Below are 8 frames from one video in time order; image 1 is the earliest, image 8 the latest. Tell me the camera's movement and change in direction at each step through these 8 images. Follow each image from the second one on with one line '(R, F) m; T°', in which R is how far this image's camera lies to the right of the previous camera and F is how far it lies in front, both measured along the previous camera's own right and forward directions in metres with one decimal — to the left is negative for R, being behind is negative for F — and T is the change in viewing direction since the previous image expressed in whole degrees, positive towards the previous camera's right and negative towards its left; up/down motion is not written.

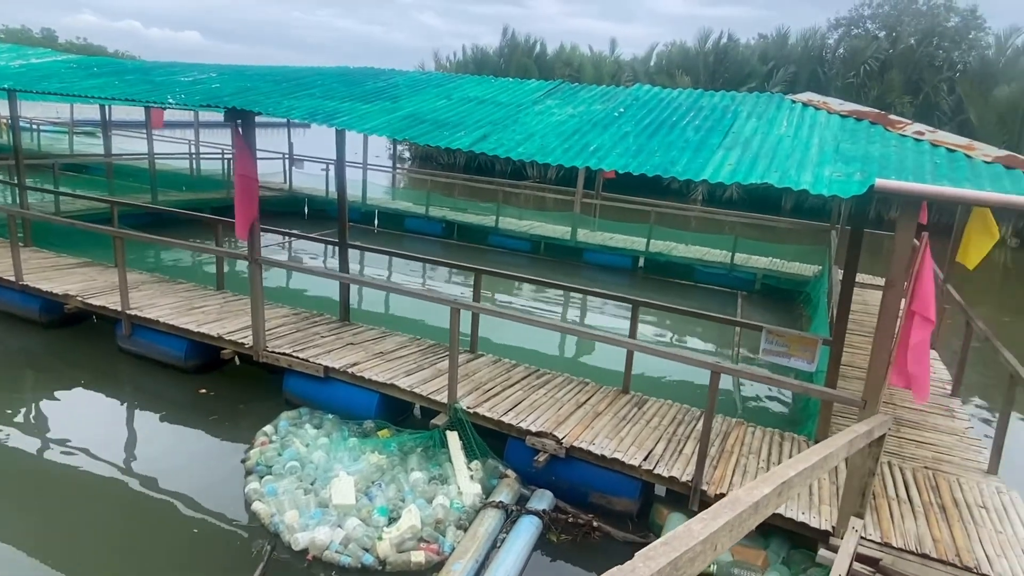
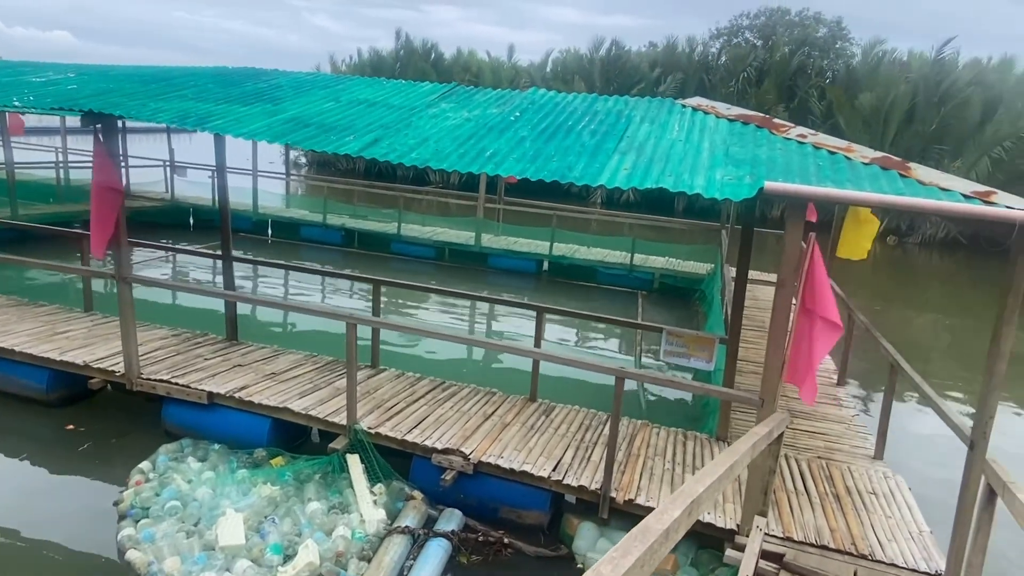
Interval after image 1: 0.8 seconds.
(+0.1, +0.2) m; +8°
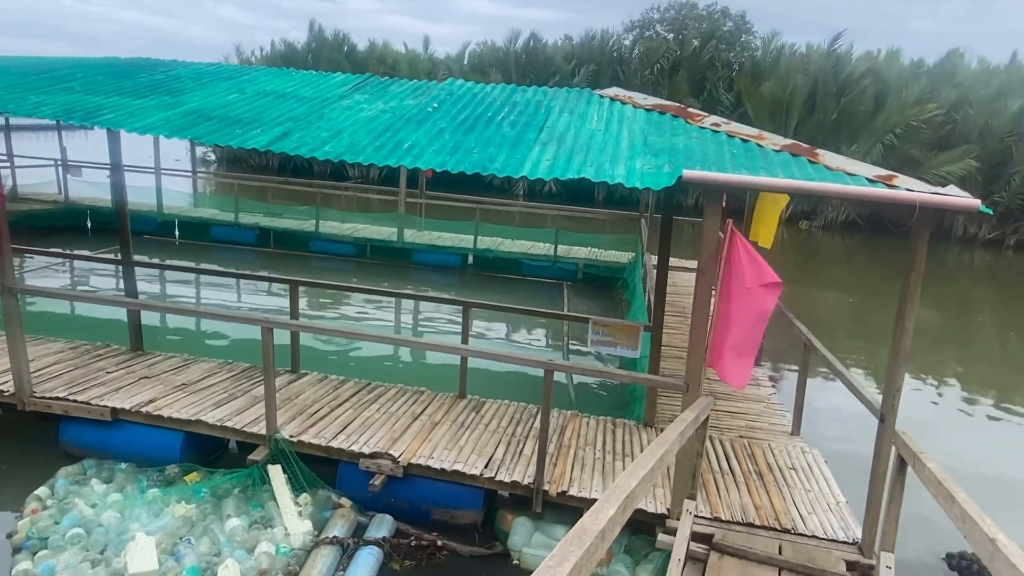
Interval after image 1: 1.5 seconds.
(0.0, +0.1) m; +6°
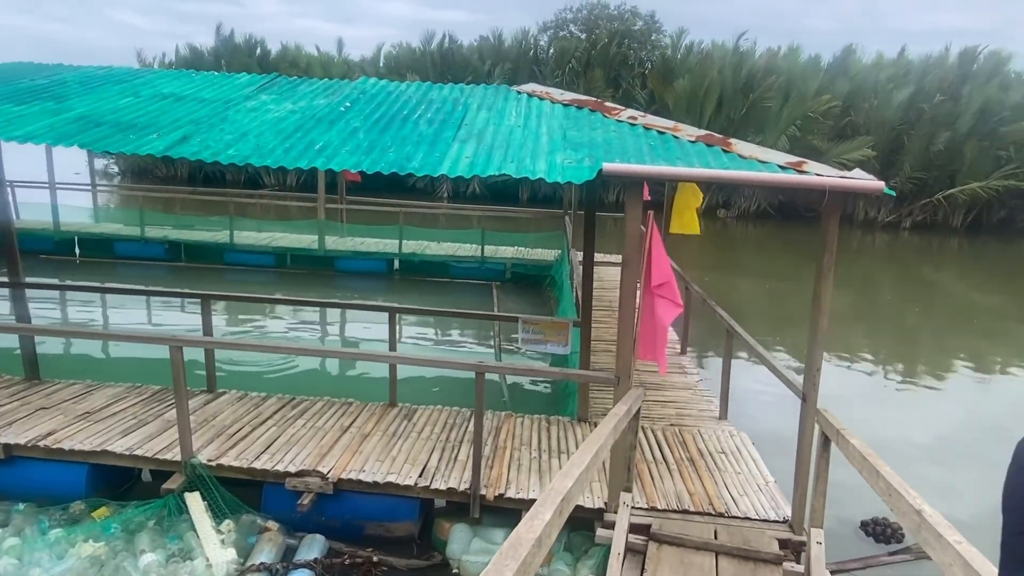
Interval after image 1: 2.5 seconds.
(0.0, +0.1) m; +6°
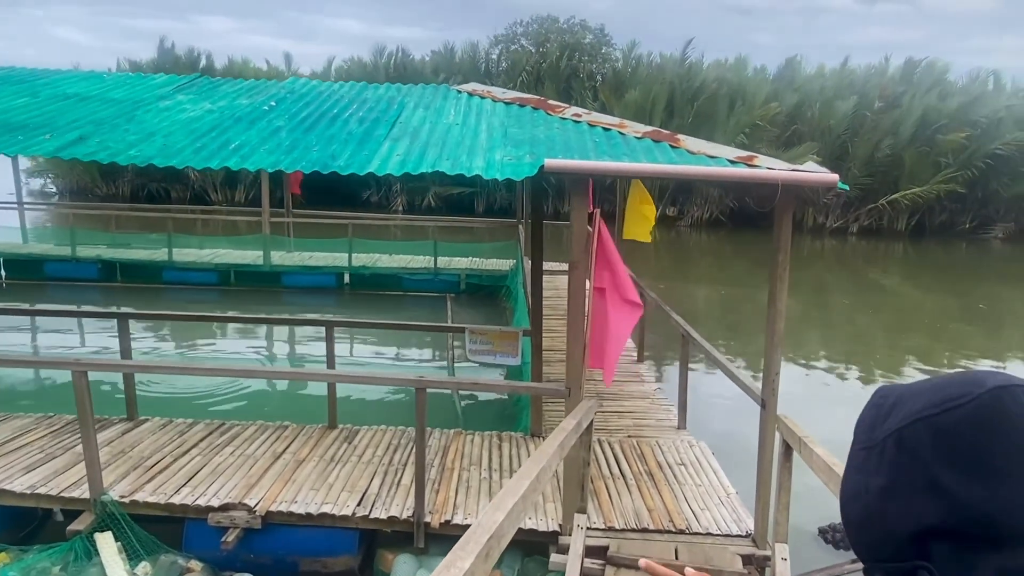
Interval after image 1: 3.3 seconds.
(+0.1, +0.3) m; +3°
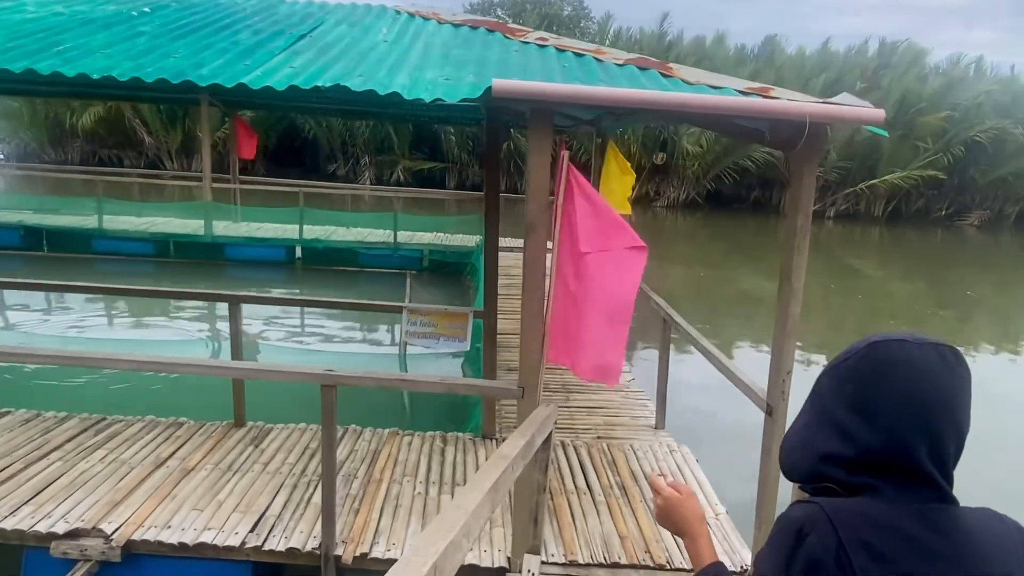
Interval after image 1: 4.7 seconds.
(+0.2, +0.8) m; +2°
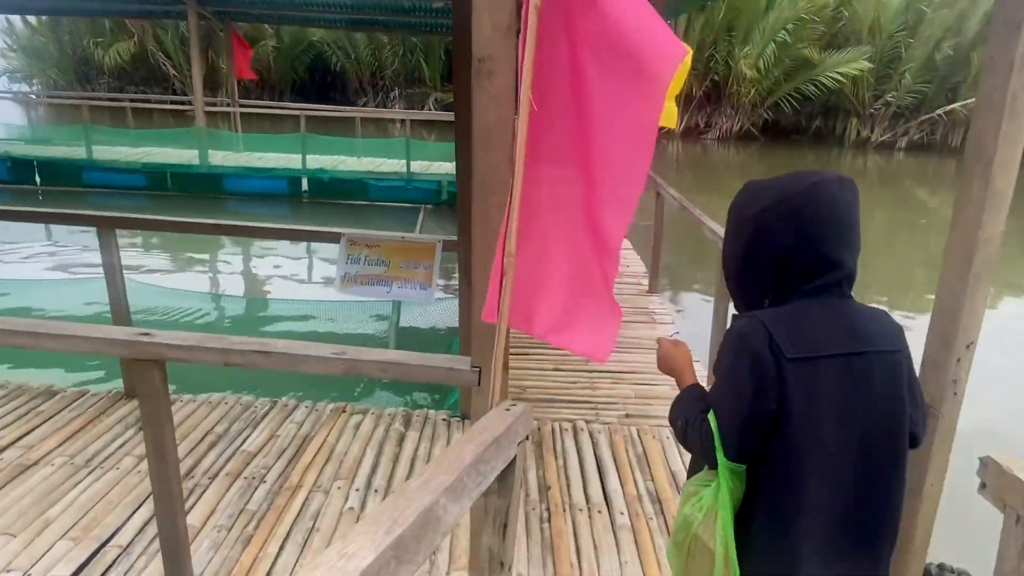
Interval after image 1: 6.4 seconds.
(+0.2, +1.2) m; -4°
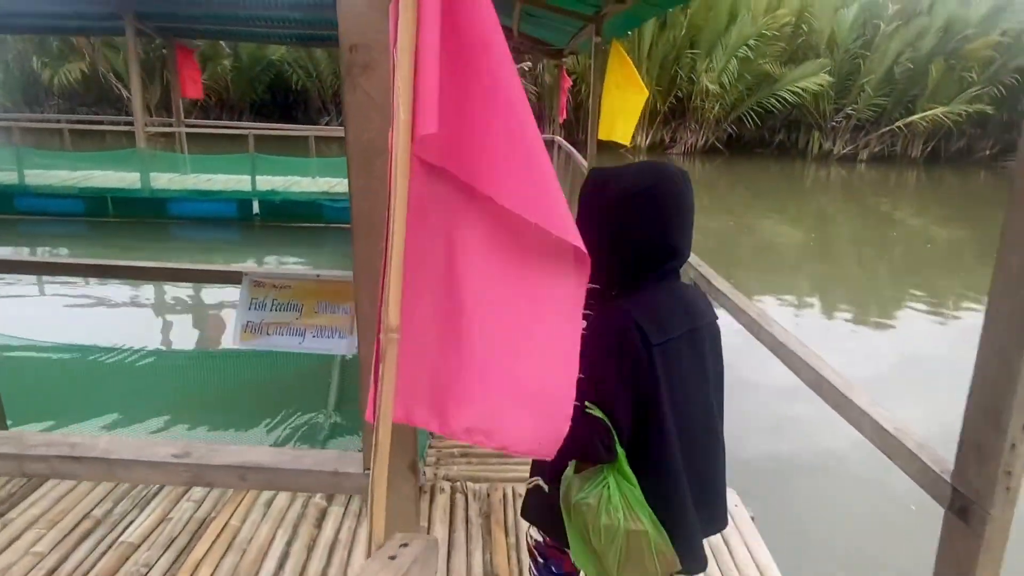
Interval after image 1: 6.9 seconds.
(+0.1, +0.4) m; +2°
